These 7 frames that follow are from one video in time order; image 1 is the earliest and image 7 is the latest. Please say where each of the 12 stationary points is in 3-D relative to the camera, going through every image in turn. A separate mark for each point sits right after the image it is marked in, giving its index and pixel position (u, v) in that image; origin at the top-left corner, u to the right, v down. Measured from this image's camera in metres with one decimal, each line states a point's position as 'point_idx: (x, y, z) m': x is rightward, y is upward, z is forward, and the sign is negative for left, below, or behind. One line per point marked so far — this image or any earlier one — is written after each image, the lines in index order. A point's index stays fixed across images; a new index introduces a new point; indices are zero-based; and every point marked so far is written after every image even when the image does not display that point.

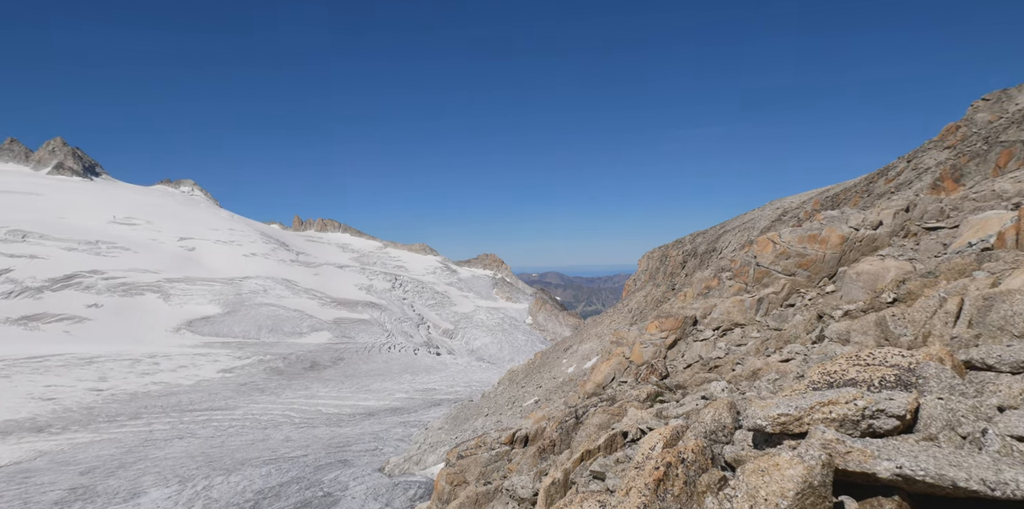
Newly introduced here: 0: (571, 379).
0: (+1.6, -3.5, +16.7) m
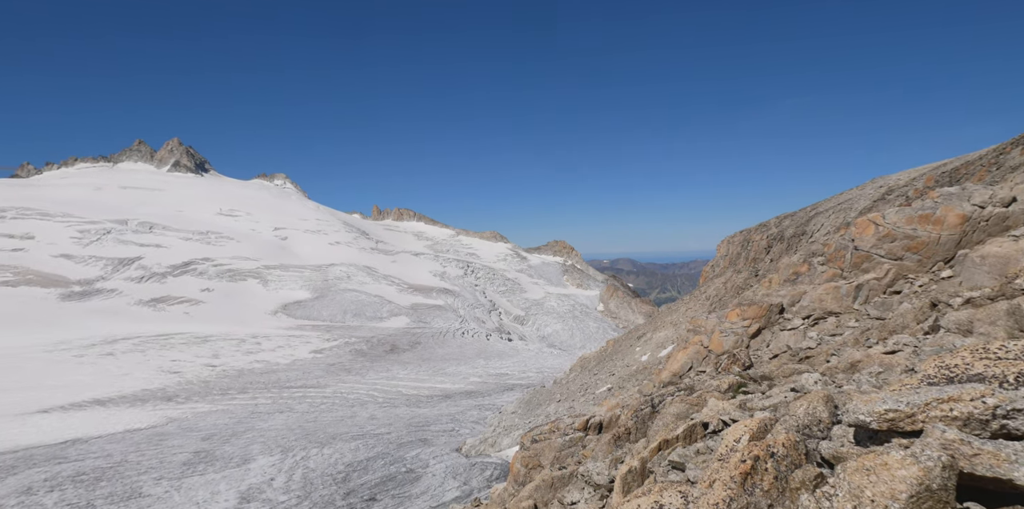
0: (+3.6, -3.1, +16.4) m
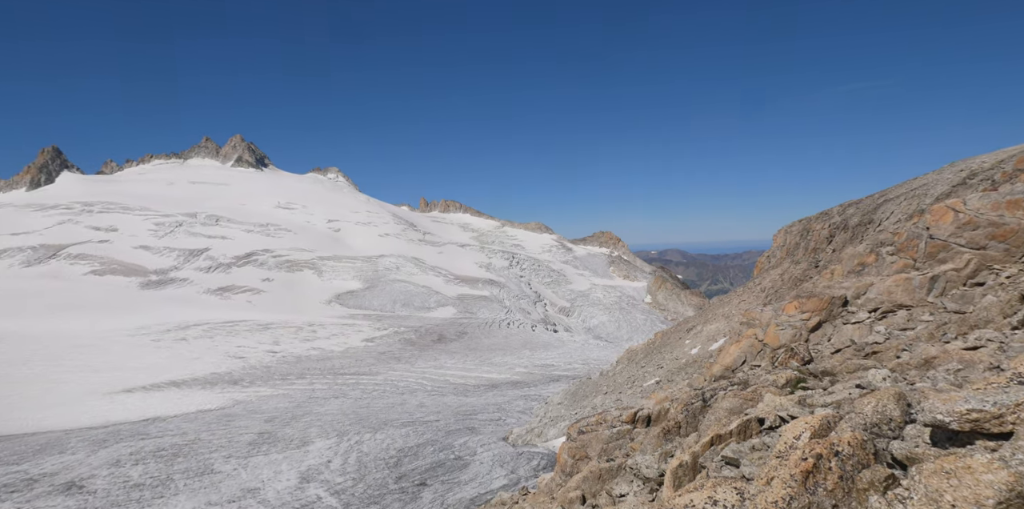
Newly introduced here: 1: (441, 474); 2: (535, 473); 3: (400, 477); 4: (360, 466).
0: (+4.9, -2.8, +16.1) m
1: (-2.2, -6.6, +18.4) m
2: (+0.6, -6.5, +18.0) m
3: (-3.4, -6.6, +18.2) m
4: (-4.9, -6.4, +18.8) m
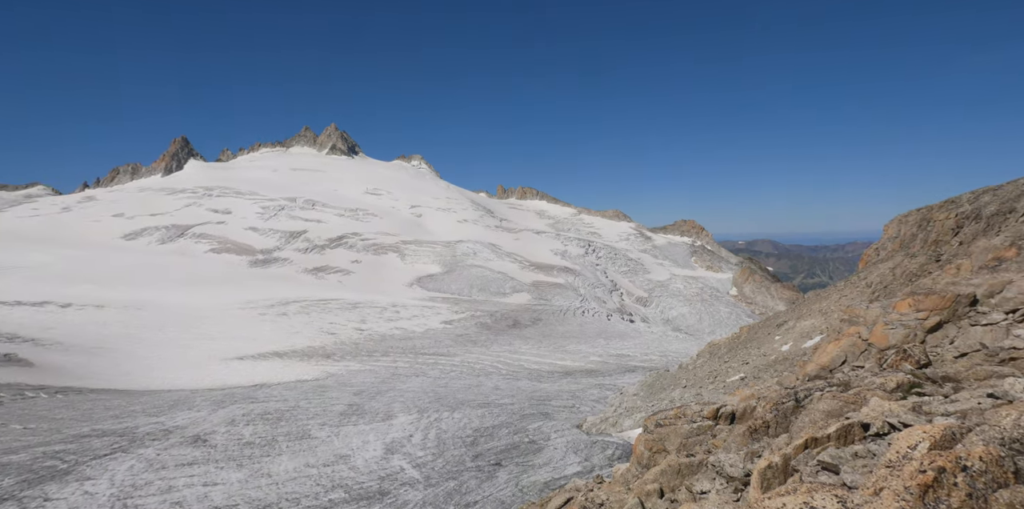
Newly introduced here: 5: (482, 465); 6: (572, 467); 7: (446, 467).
0: (+6.9, -2.6, +15.2) m
1: (0.0, -6.1, +18.5) m
2: (+2.8, -6.1, +17.7) m
3: (-1.2, -6.1, +18.4) m
4: (-2.5, -5.9, +19.2) m
5: (-1.0, -6.2, +17.9) m
6: (+1.7, -6.2, +17.7) m
7: (-2.1, -6.1, +17.7) m
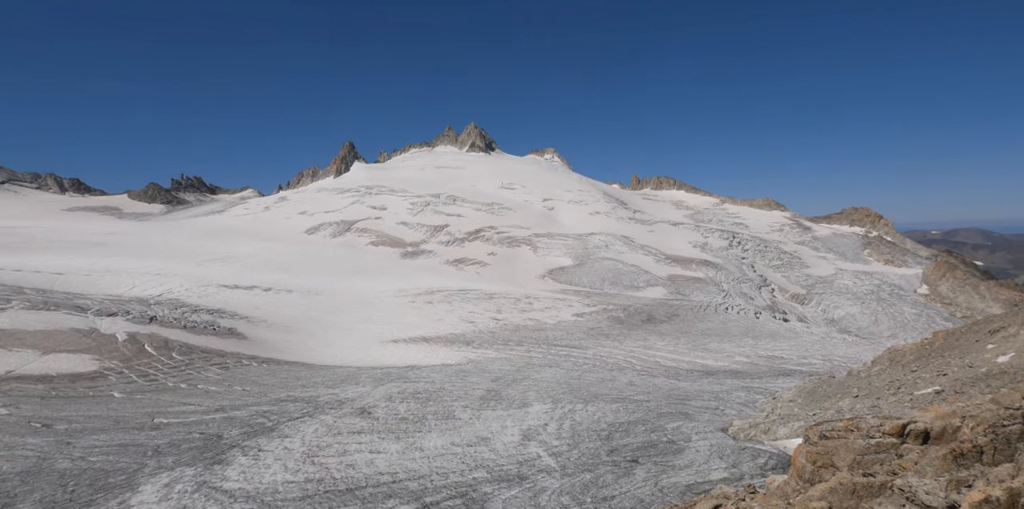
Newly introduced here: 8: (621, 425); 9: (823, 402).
0: (+10.3, -2.5, +12.9) m
1: (+4.3, -5.9, +17.6) m
2: (+6.8, -5.9, +16.2) m
3: (+3.1, -5.9, +17.8) m
4: (+1.9, -5.6, +18.8) m
5: (+3.1, -5.9, +17.2) m
6: (+5.7, -6.0, +16.5) m
7: (+2.0, -5.9, +17.2) m
8: (+3.6, -5.6, +19.5) m
9: (+9.4, -4.5, +18.2) m
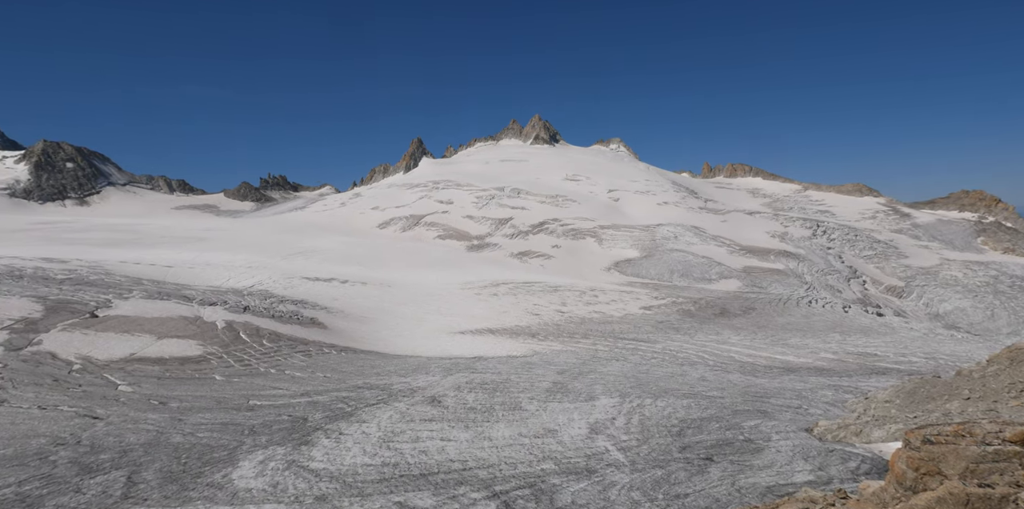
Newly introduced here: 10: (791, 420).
0: (+11.8, -2.2, +11.3) m
1: (+6.4, -5.6, +16.7) m
2: (+8.7, -5.6, +15.0) m
3: (+5.2, -5.5, +17.0) m
4: (+4.2, -5.3, +18.2) m
5: (+5.2, -5.6, +16.4) m
6: (+7.7, -5.7, +15.4) m
7: (+4.1, -5.6, +16.5) m
8: (+5.9, -5.3, +18.6) m
9: (+11.5, -4.1, +16.6) m
10: (+9.2, -5.3, +19.2) m
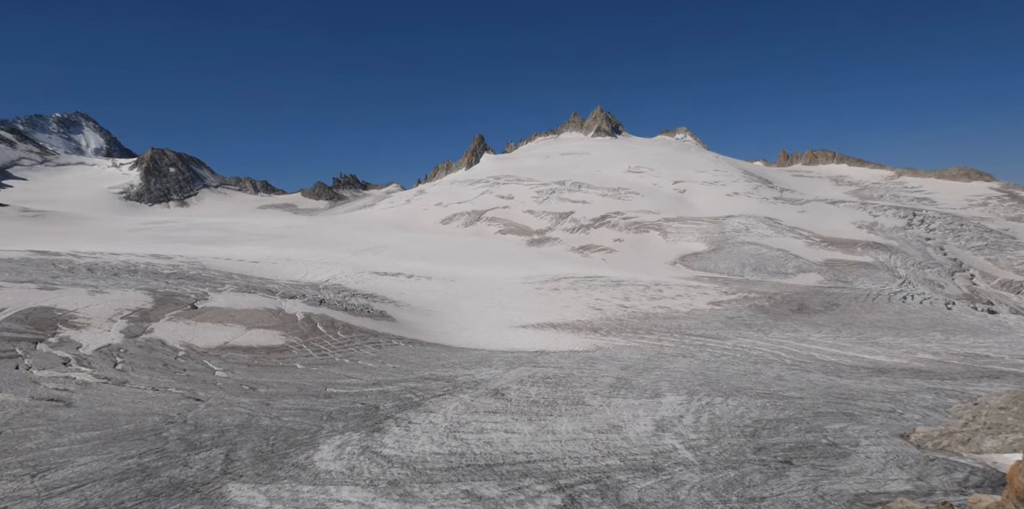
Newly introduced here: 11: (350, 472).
0: (+13.1, -2.0, +9.3) m
1: (+8.3, -5.3, +15.3) m
2: (+10.4, -5.3, +13.4) m
3: (+7.1, -5.2, +15.7) m
4: (+6.2, -5.0, +17.0) m
5: (+7.1, -5.4, +15.2) m
6: (+9.4, -5.4, +13.9) m
7: (+6.0, -5.3, +15.4) m
8: (+8.0, -5.0, +17.3) m
9: (+13.4, -3.9, +14.7) m
10: (+11.3, -5.0, +17.5) m
11: (-3.9, -5.2, +14.2) m
